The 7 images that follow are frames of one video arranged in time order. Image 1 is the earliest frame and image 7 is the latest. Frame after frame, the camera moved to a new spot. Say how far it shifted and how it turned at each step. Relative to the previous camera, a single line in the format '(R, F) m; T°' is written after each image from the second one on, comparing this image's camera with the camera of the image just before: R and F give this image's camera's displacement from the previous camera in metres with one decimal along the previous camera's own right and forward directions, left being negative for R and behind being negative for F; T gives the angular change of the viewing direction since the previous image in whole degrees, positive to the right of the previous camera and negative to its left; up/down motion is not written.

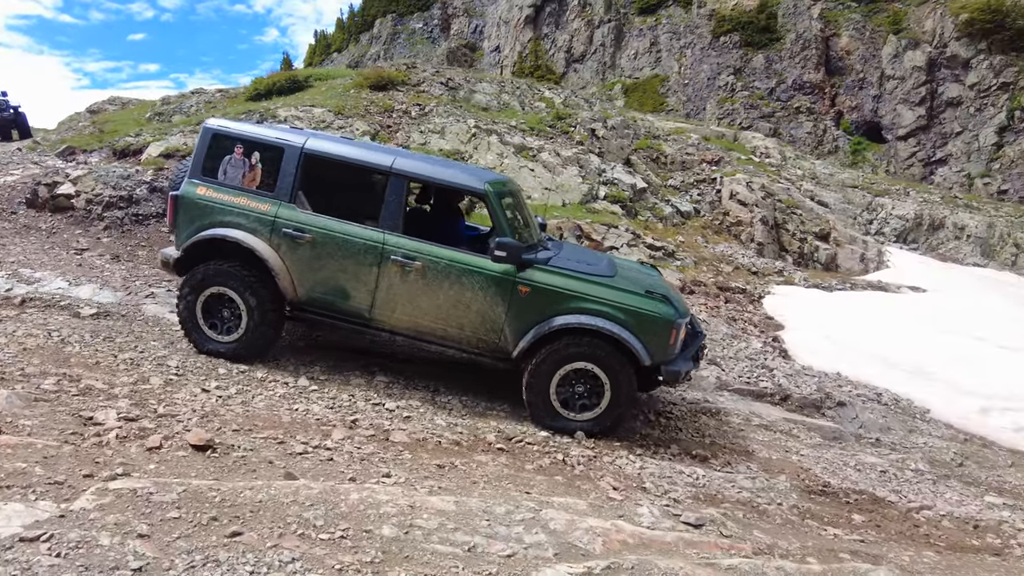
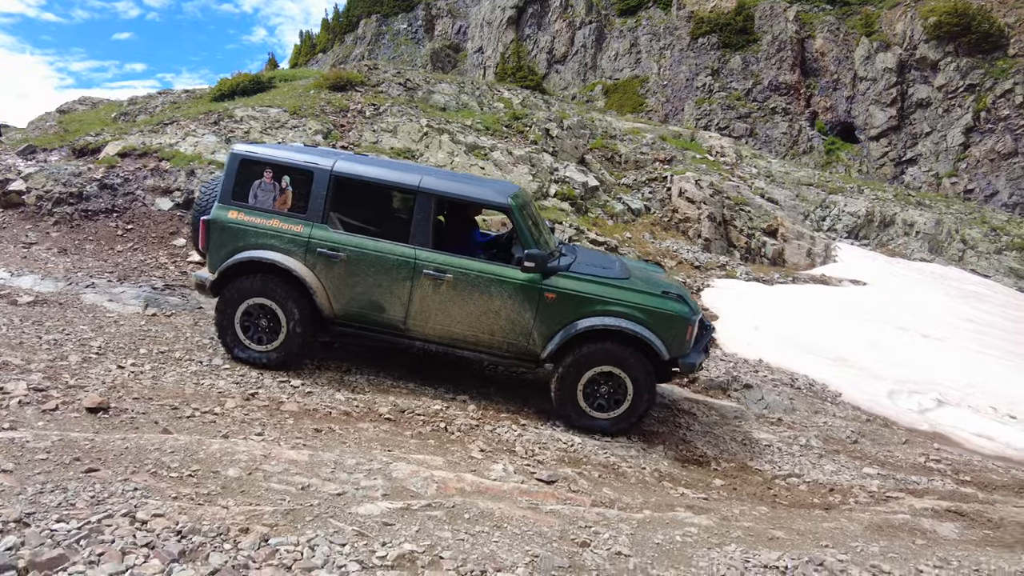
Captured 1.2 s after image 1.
(+0.8, -0.5) m; +1°
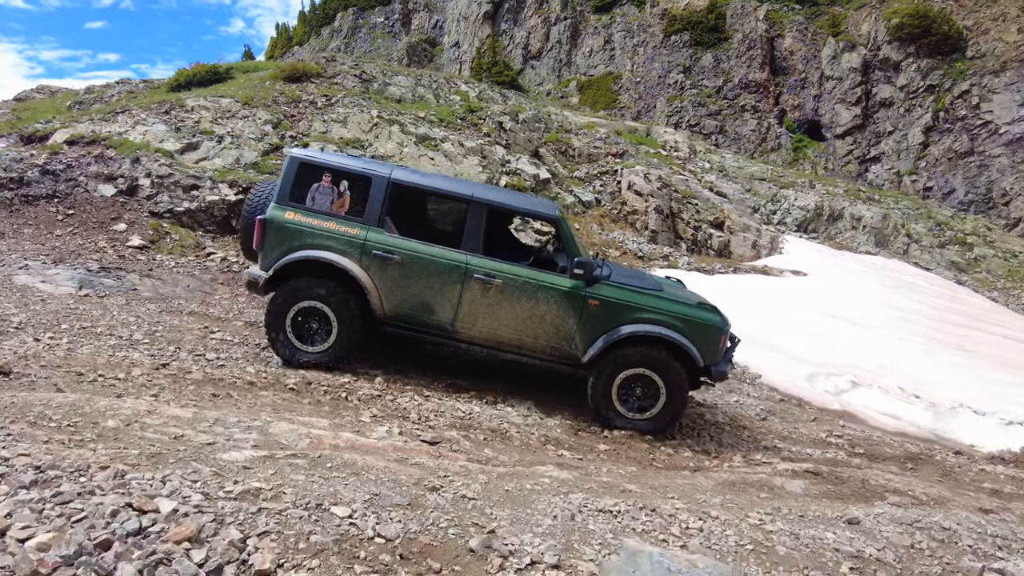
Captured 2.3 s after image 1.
(+0.7, -0.4) m; +2°
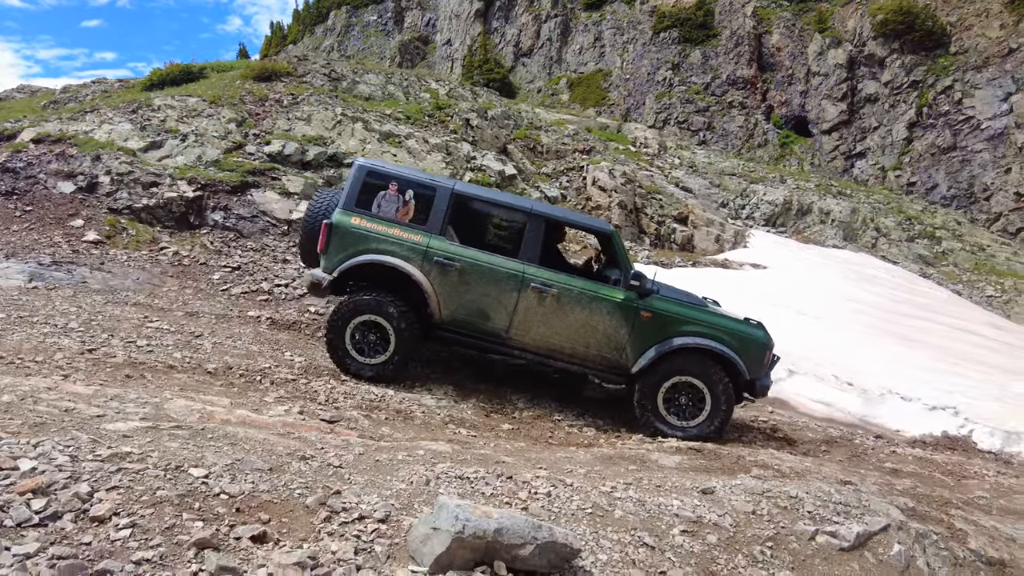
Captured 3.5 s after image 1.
(+0.8, -0.3) m; 0°
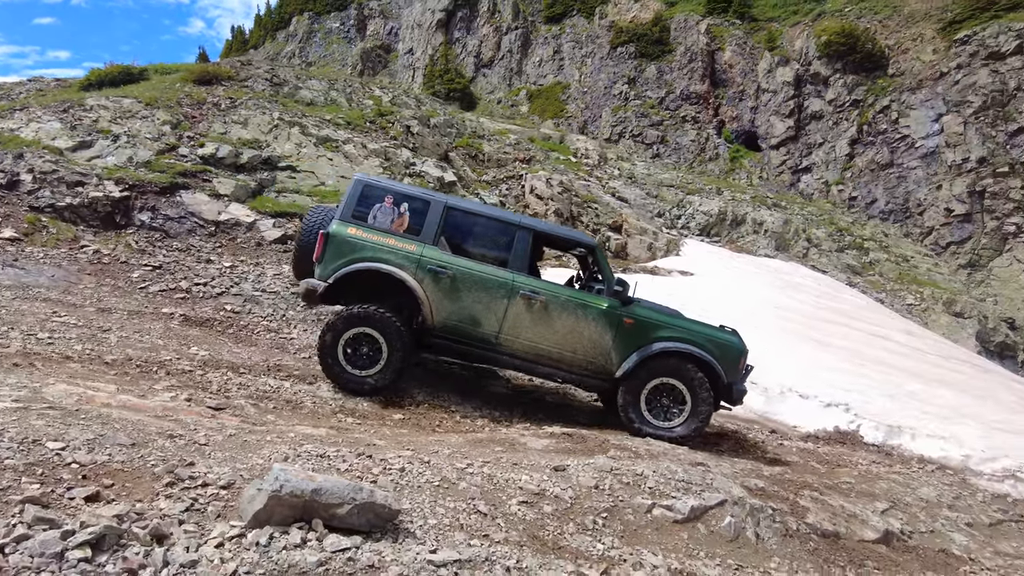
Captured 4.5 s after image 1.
(+0.7, -0.4) m; +3°
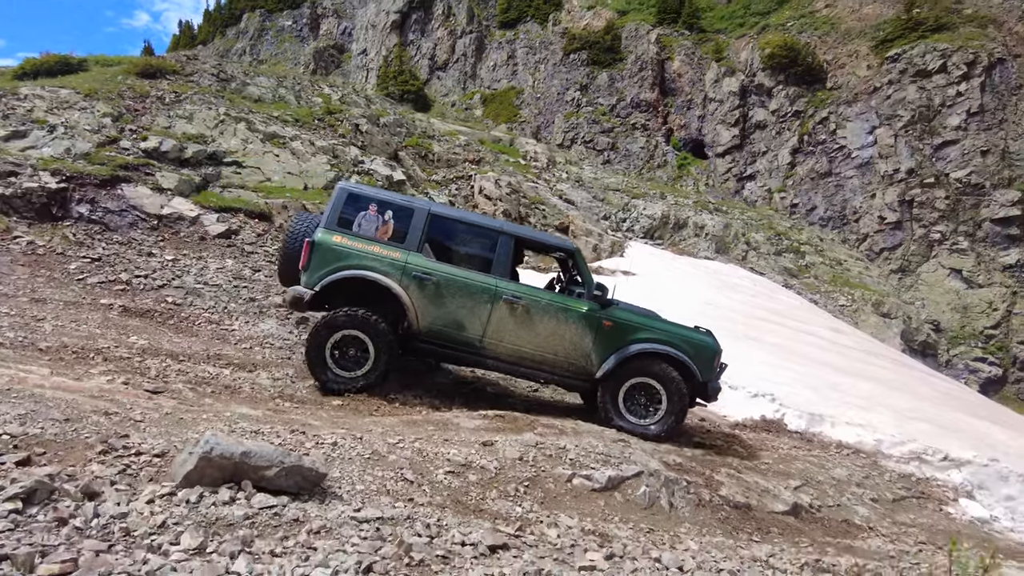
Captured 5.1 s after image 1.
(+0.2, -0.3) m; +4°
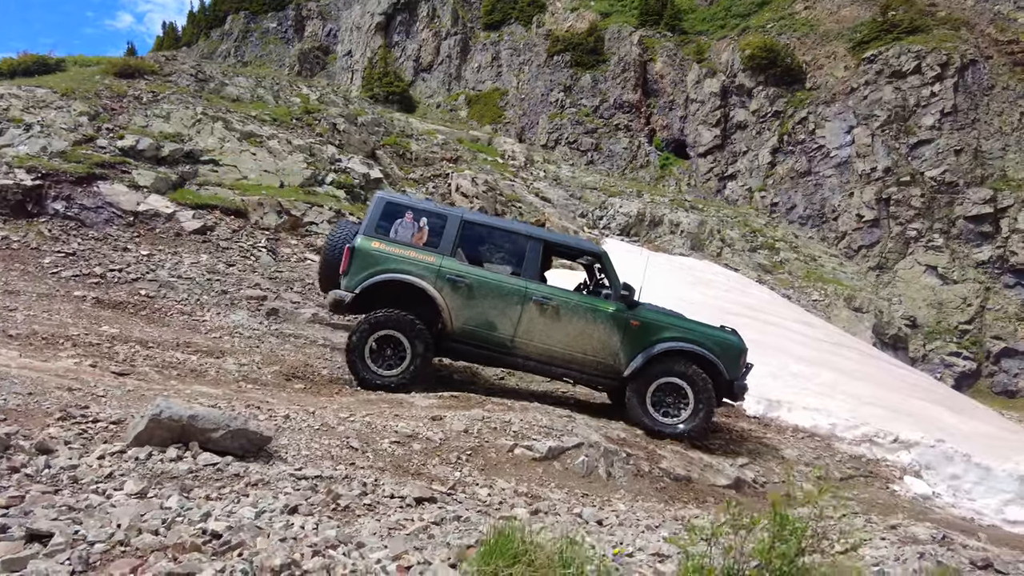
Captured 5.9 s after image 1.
(+0.3, -0.3) m; +1°
